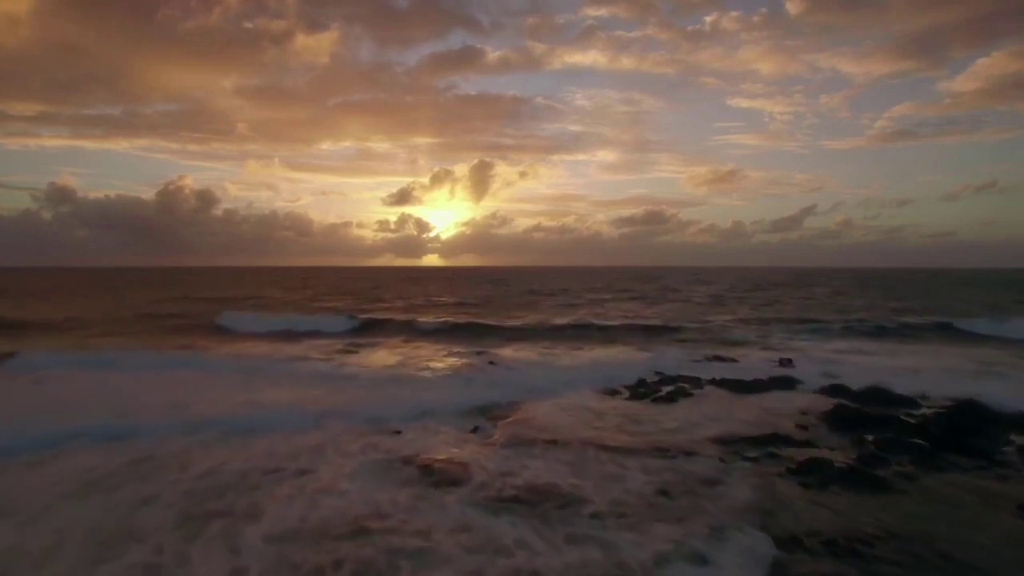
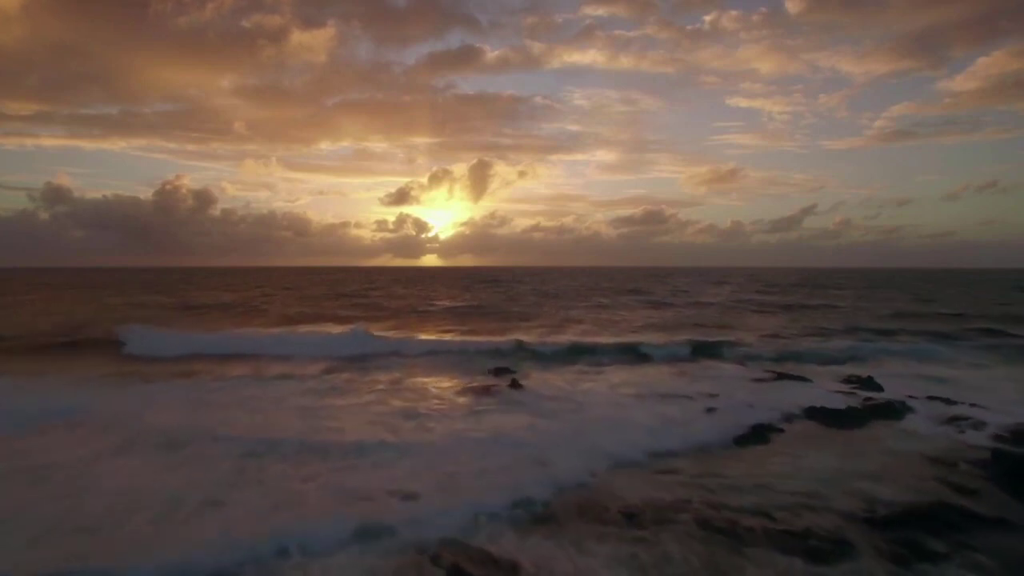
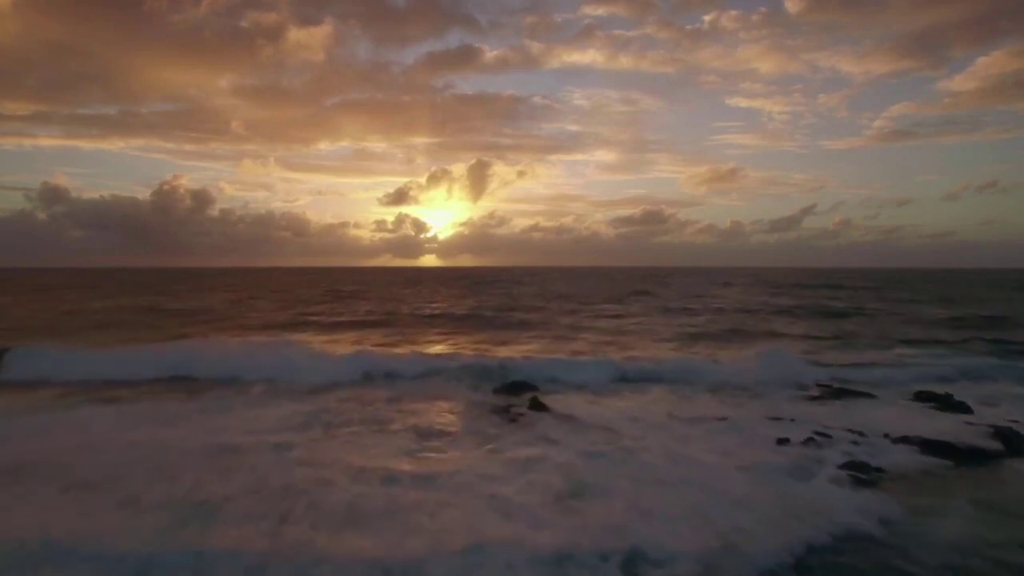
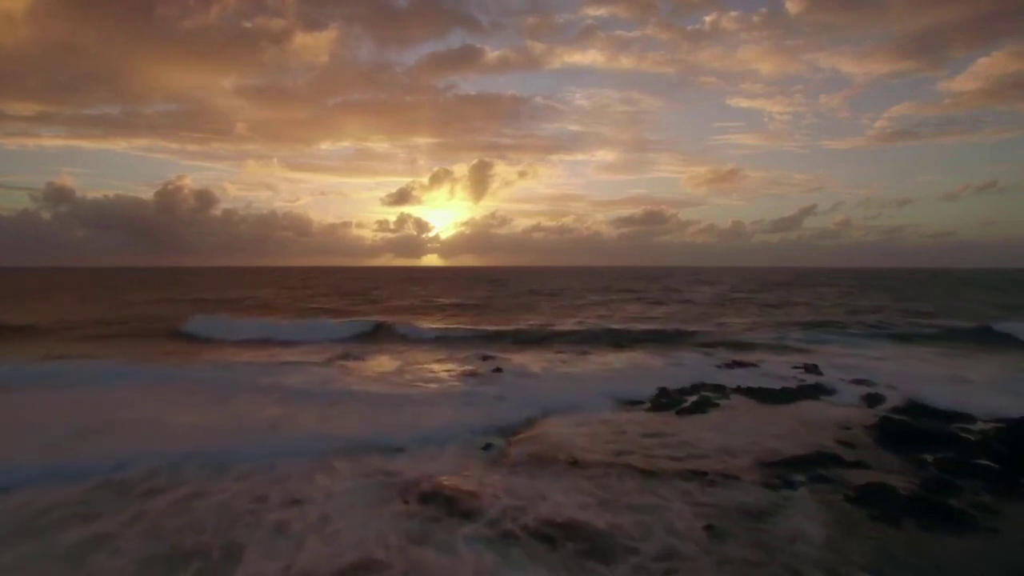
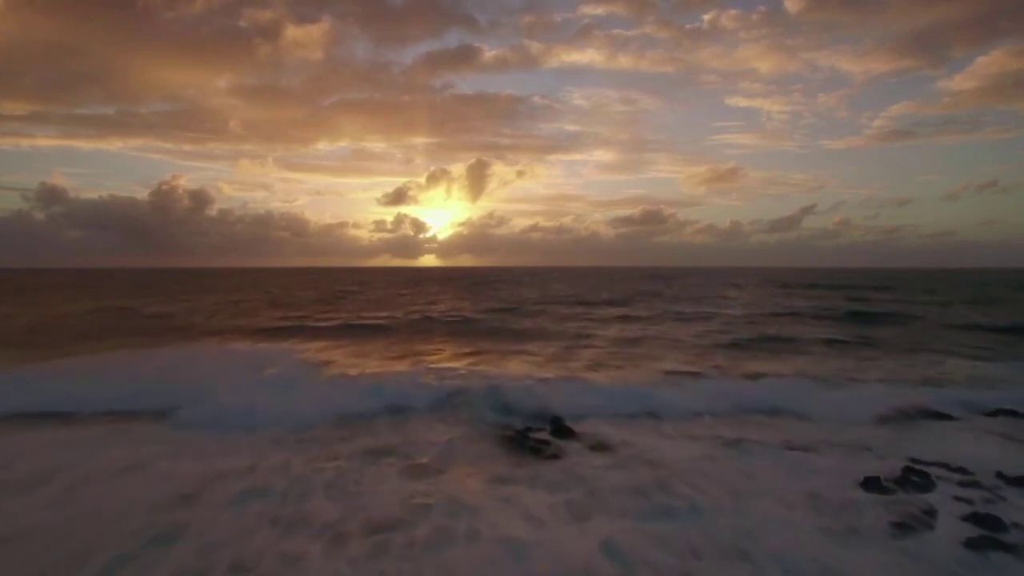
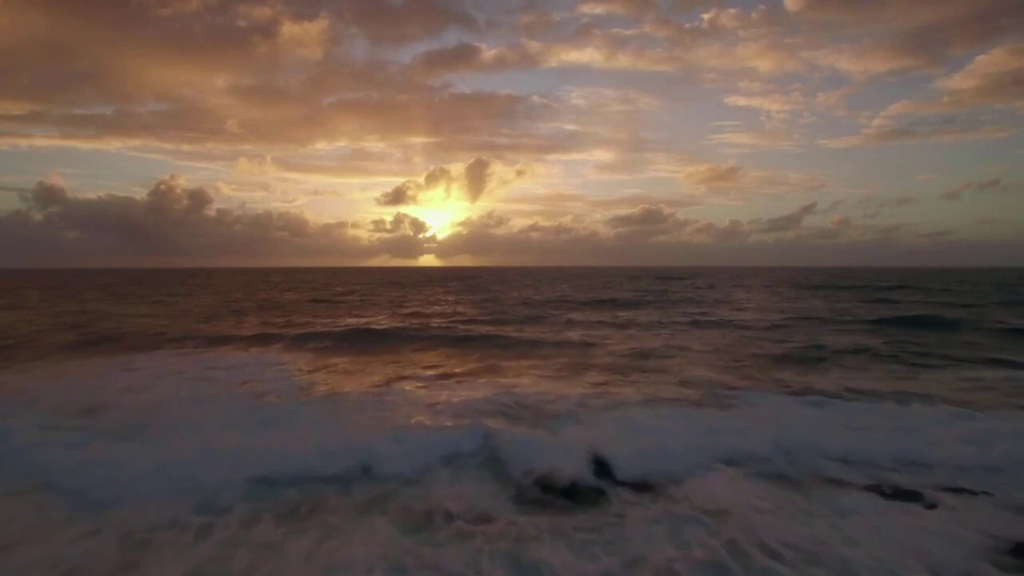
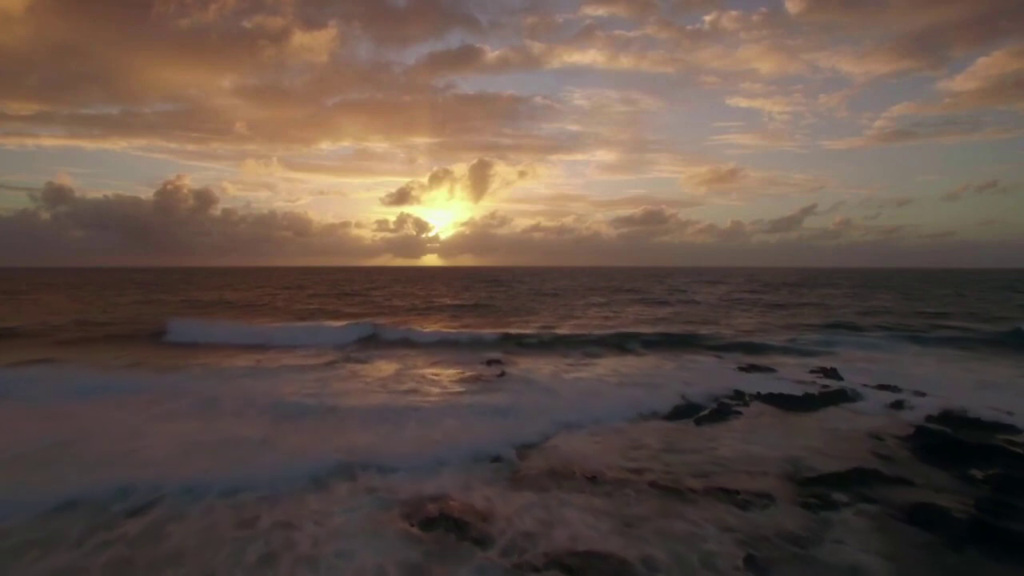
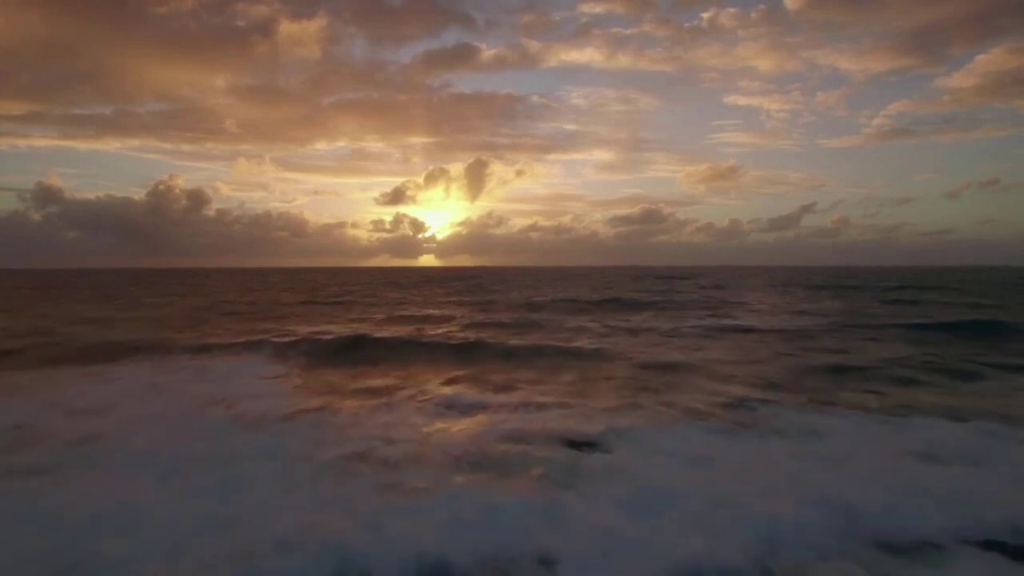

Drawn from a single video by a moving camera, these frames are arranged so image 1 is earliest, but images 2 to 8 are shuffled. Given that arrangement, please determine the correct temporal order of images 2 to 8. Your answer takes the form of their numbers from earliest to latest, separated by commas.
4, 7, 2, 3, 5, 6, 8
